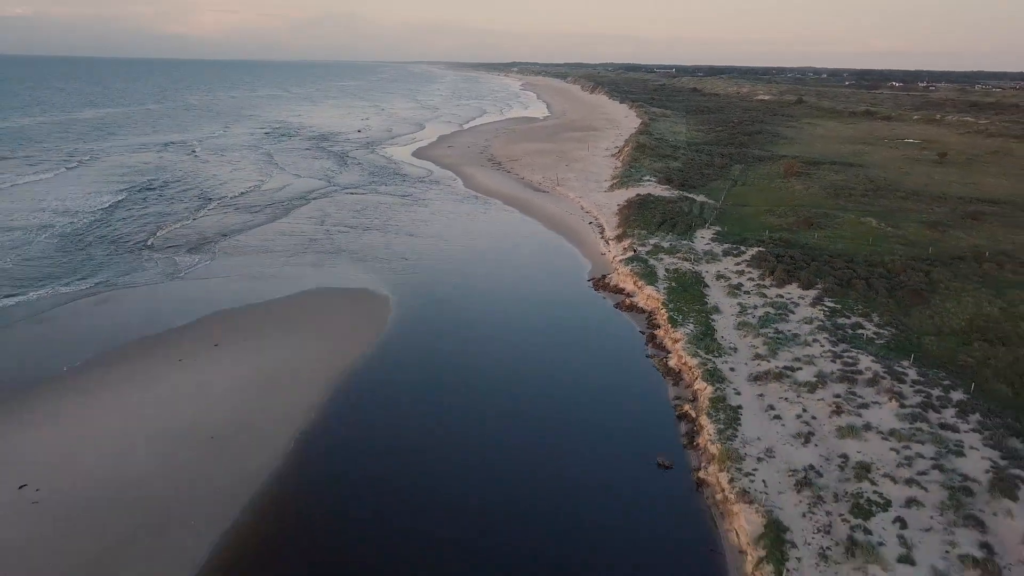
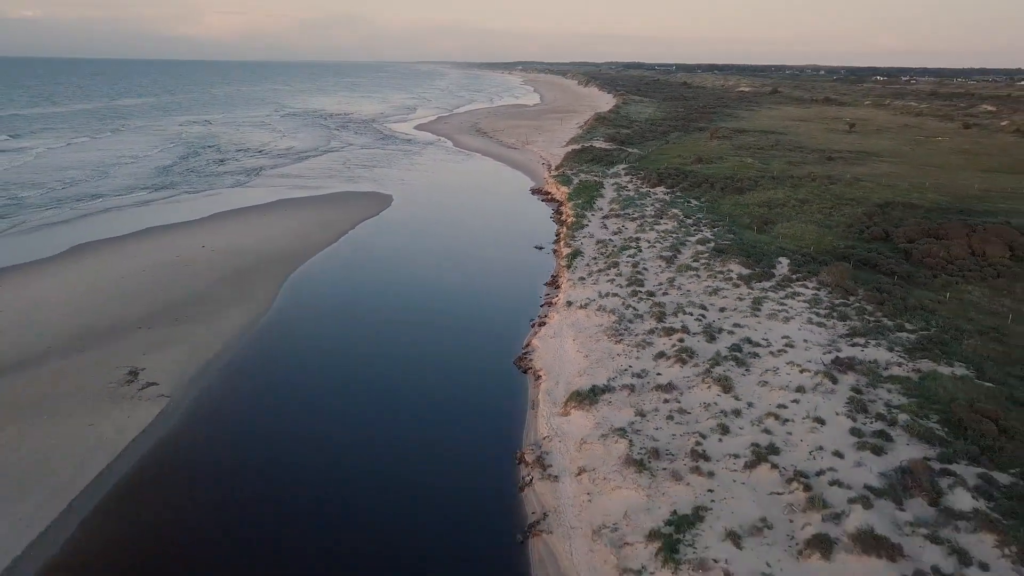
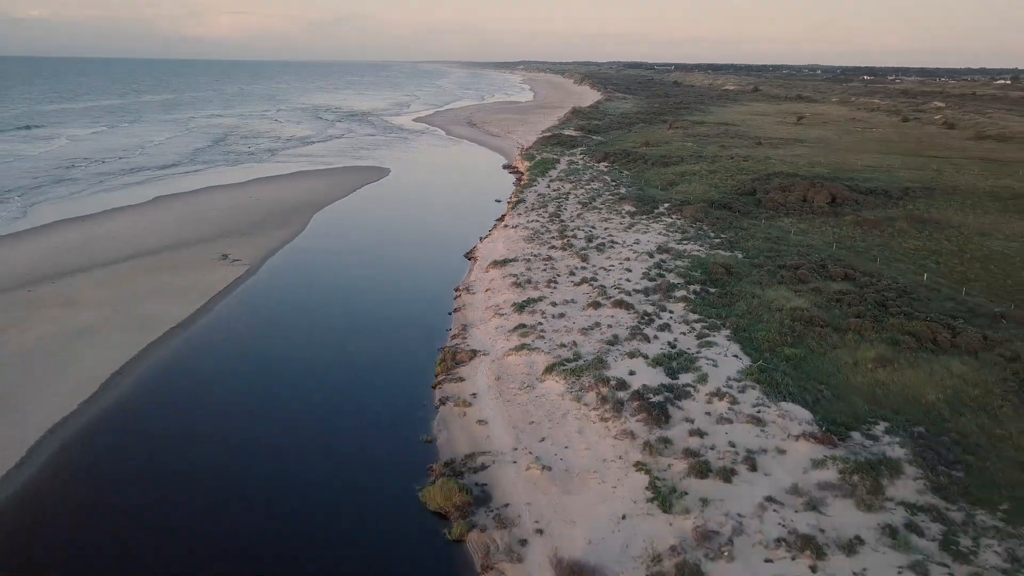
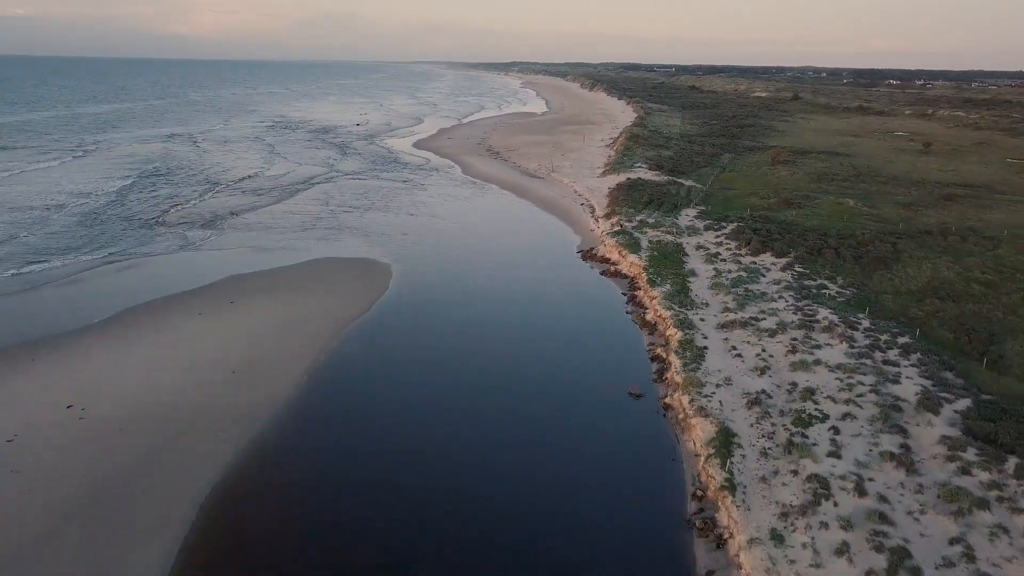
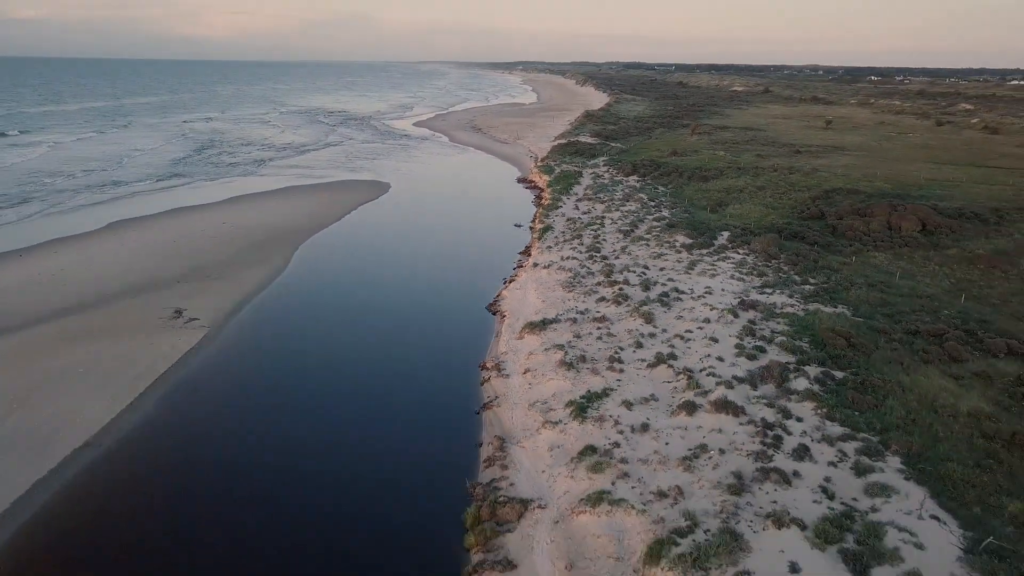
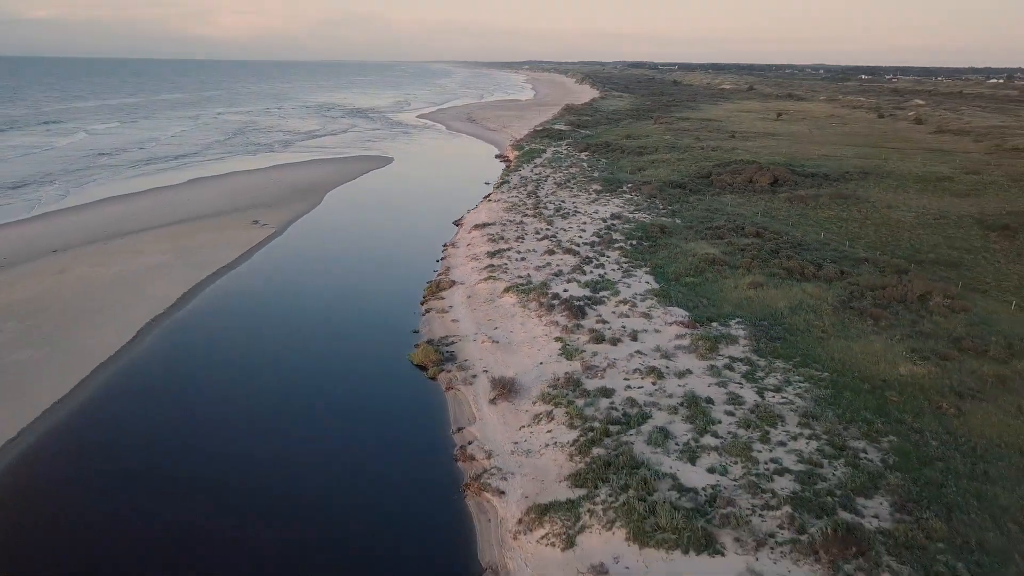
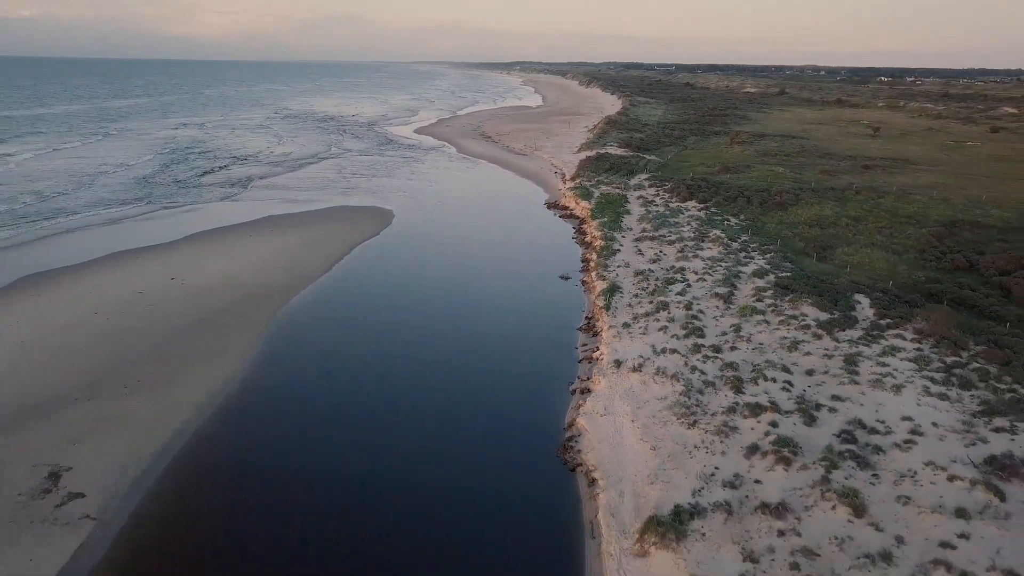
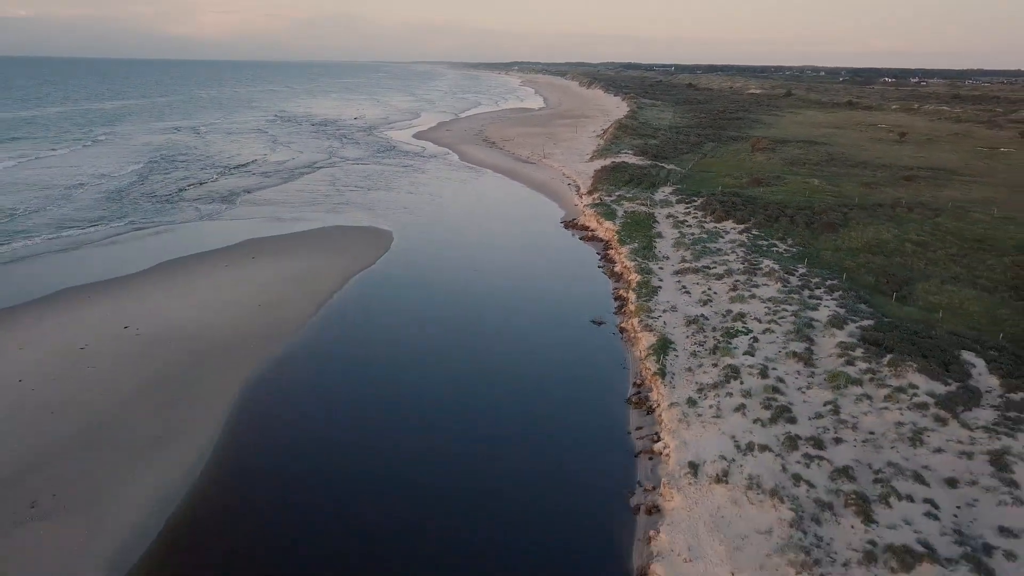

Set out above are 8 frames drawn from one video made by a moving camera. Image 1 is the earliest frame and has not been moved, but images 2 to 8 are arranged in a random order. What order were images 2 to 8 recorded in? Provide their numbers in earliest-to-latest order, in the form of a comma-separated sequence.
4, 8, 7, 2, 5, 3, 6
